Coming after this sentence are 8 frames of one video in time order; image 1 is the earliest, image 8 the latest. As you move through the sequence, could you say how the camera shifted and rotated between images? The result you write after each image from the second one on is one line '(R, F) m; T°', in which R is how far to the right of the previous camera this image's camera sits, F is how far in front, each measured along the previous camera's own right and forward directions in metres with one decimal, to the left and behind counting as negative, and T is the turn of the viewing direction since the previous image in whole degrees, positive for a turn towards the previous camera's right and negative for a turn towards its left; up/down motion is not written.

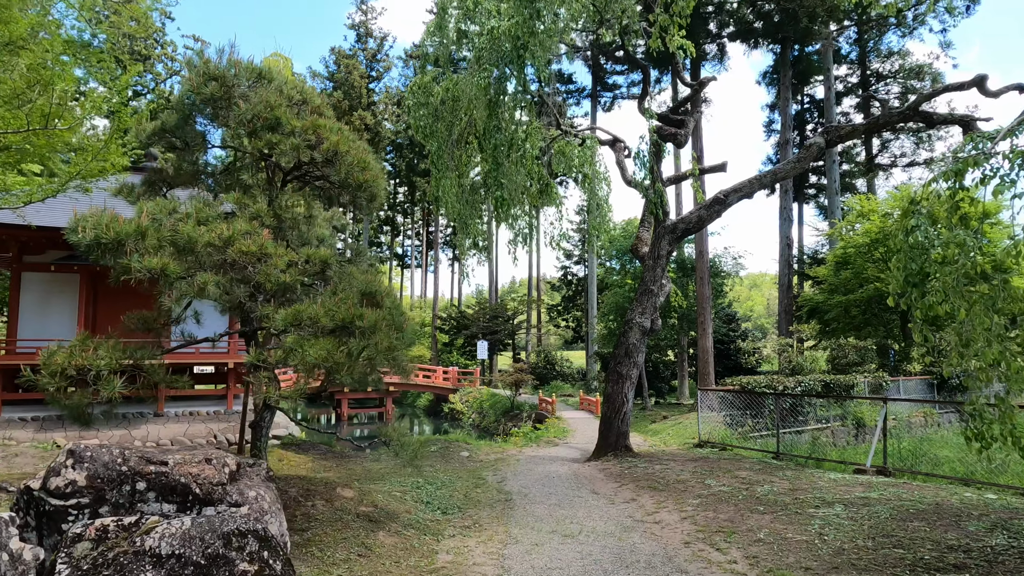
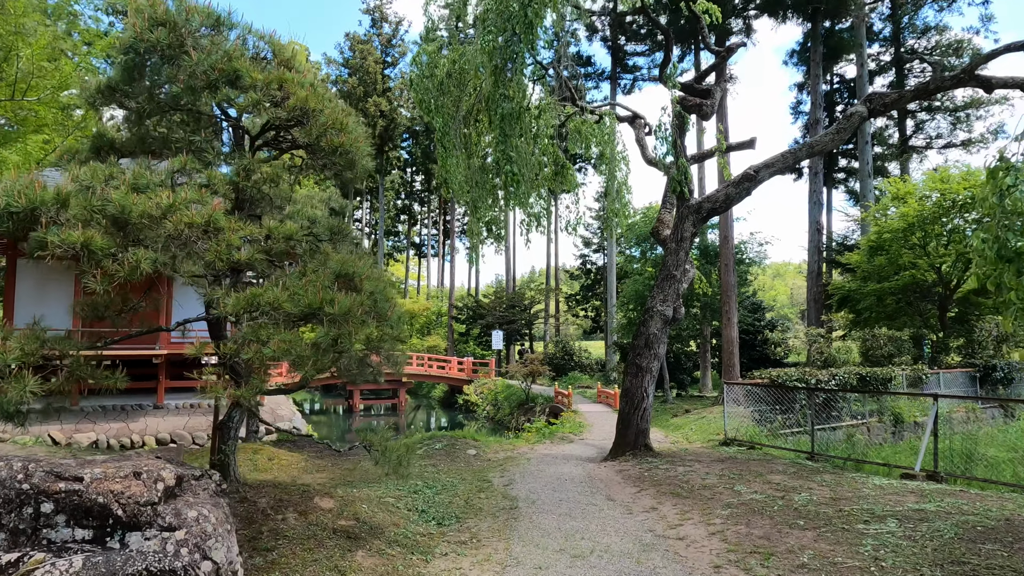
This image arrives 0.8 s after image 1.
(+0.1, +0.5) m; -2°
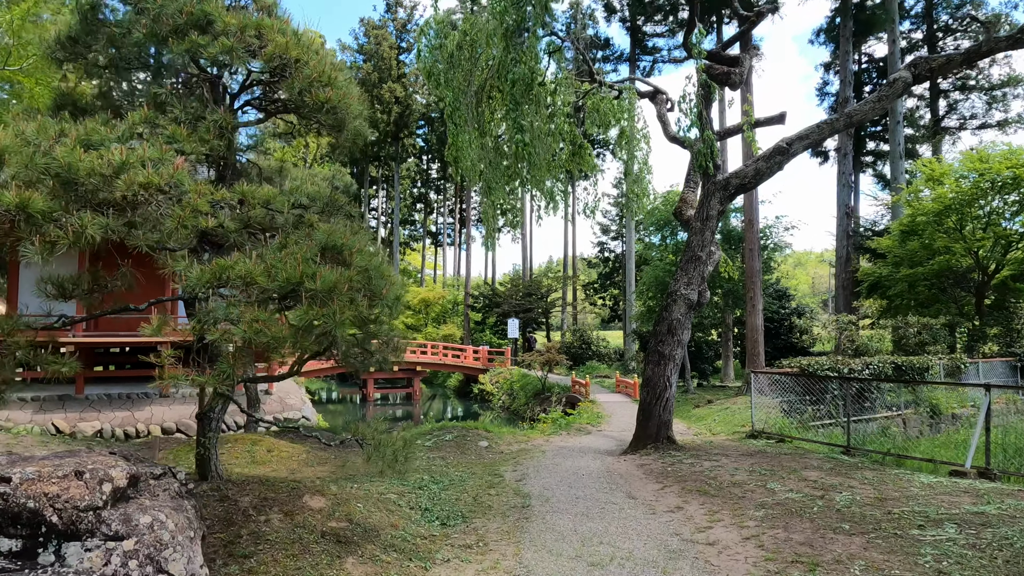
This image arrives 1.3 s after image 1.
(0.0, +0.4) m; -2°
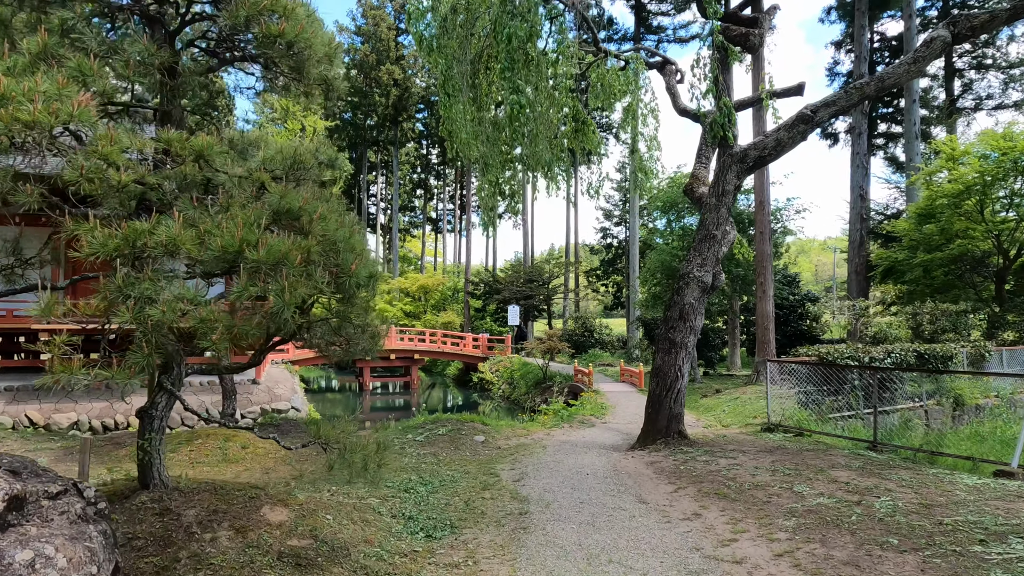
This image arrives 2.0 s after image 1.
(0.0, +0.5) m; 0°
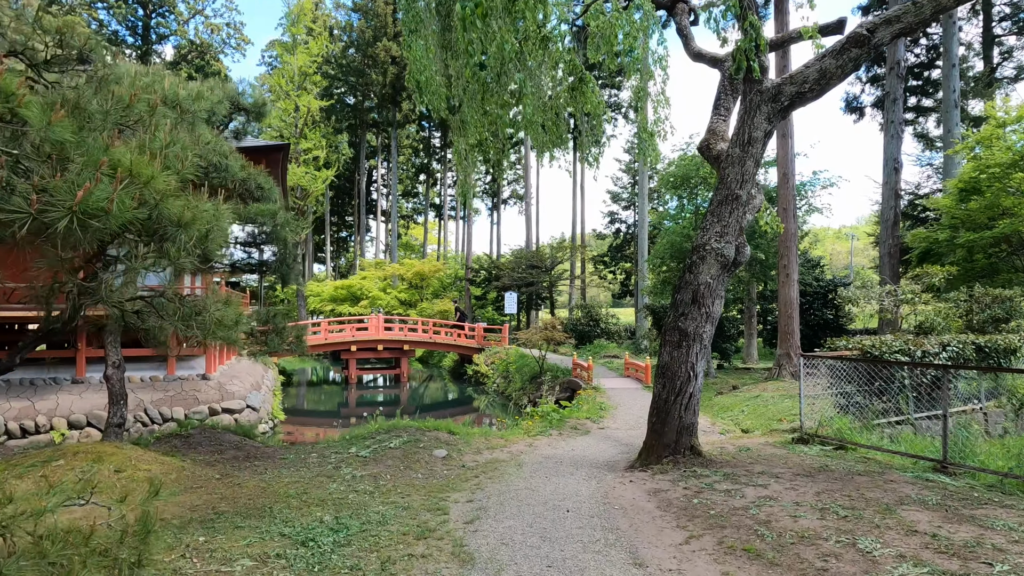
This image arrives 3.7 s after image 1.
(+0.3, +1.2) m; -1°
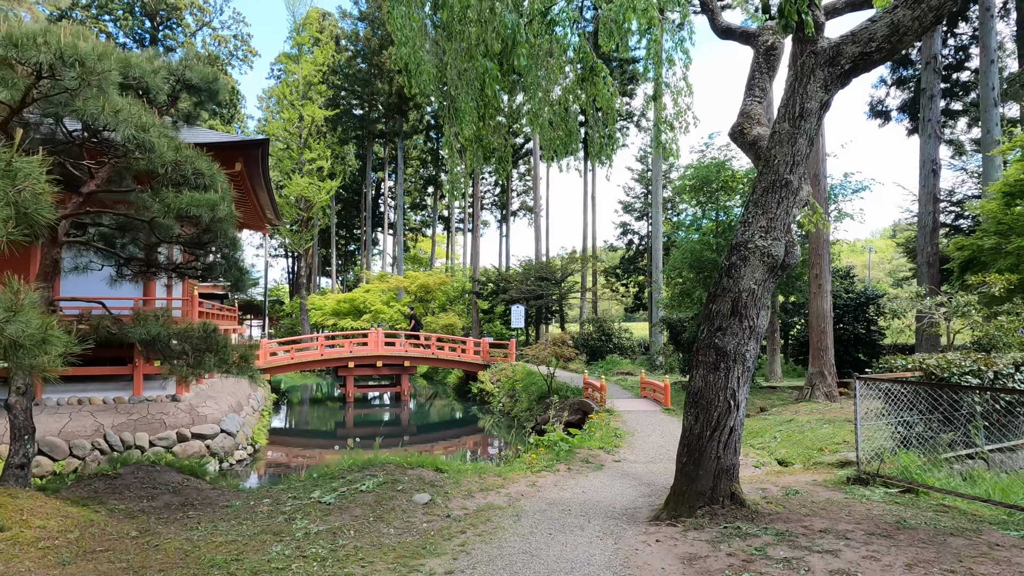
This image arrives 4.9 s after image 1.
(+0.1, +0.8) m; -1°
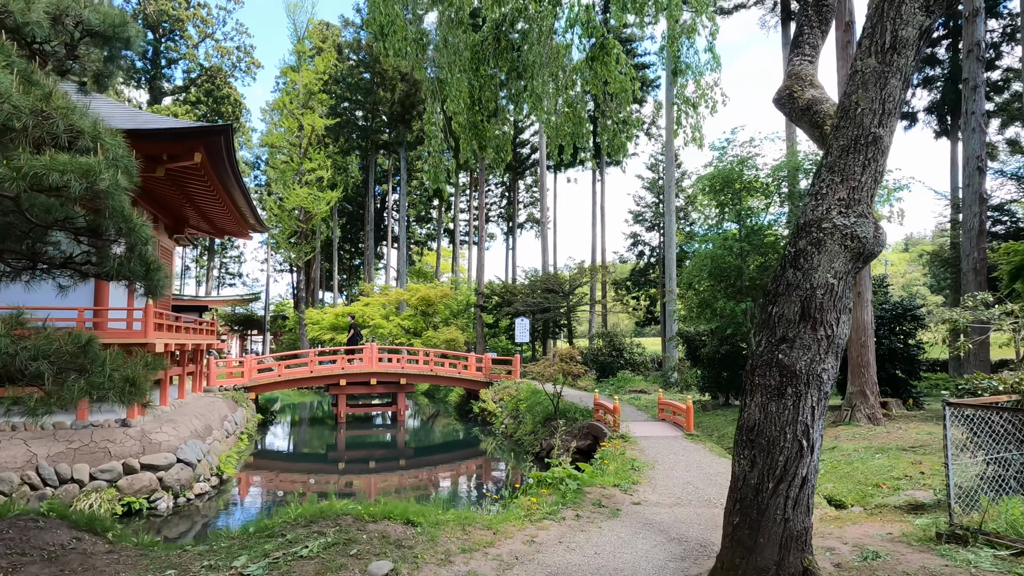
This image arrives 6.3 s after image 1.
(+0.1, +0.9) m; -1°
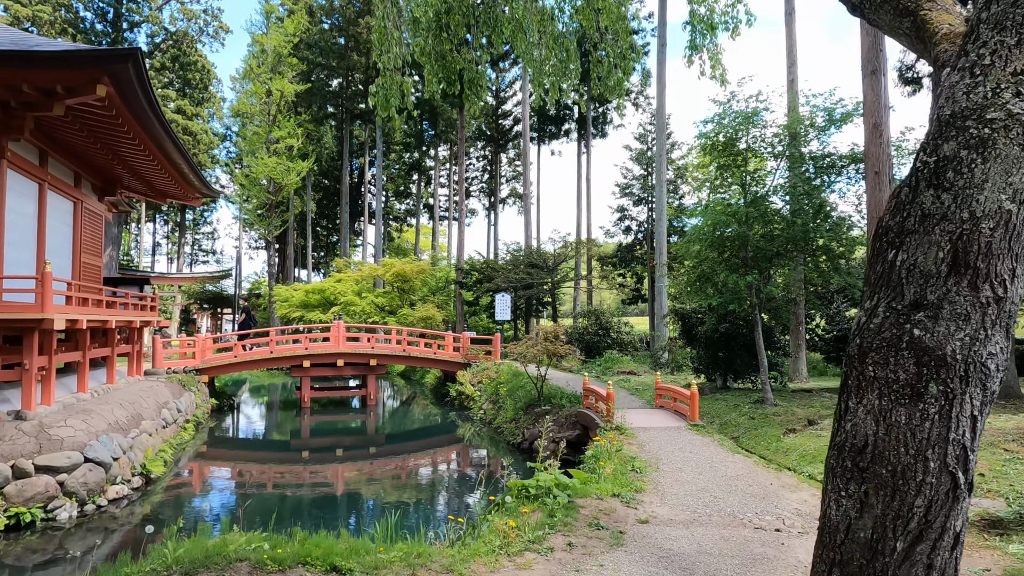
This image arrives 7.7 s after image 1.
(+0.1, +1.0) m; +1°
